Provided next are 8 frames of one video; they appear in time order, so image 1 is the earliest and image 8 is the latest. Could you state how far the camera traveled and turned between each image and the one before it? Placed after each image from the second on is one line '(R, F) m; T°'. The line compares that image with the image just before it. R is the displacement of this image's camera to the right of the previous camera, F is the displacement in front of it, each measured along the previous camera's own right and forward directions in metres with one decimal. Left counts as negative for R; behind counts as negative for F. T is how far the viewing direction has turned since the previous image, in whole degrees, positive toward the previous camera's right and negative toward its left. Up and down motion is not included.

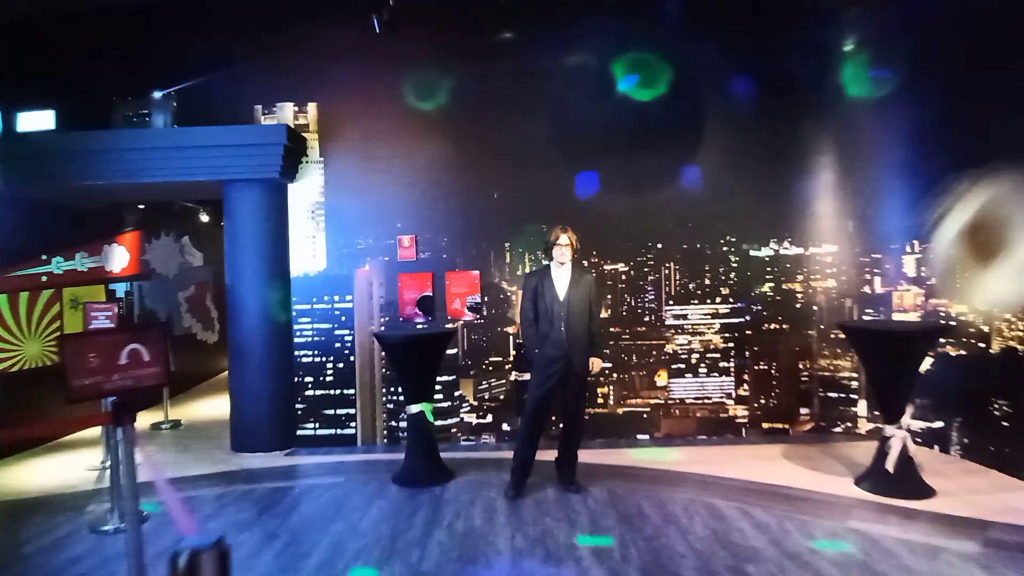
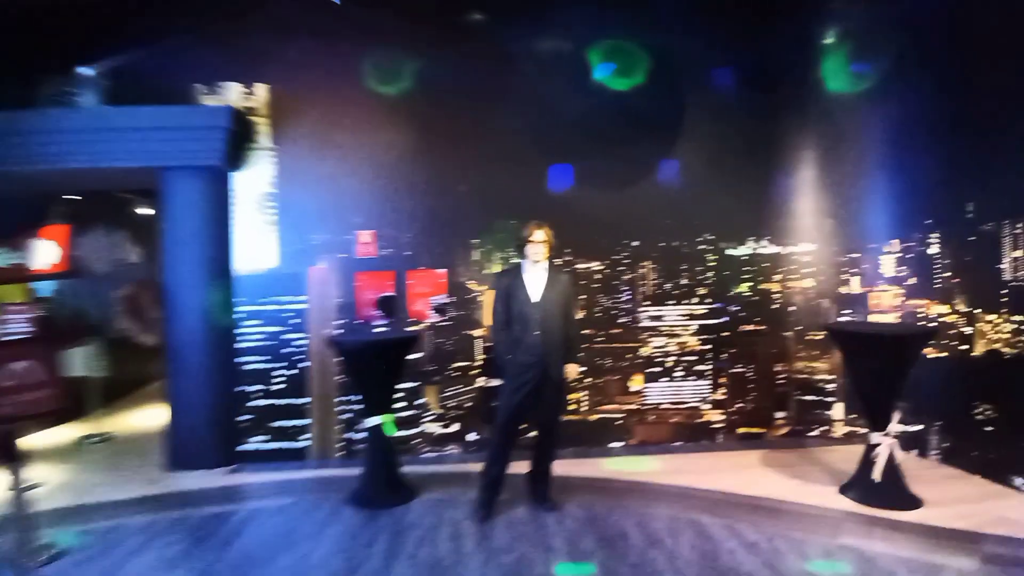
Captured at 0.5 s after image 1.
(0.0, +0.2) m; +4°
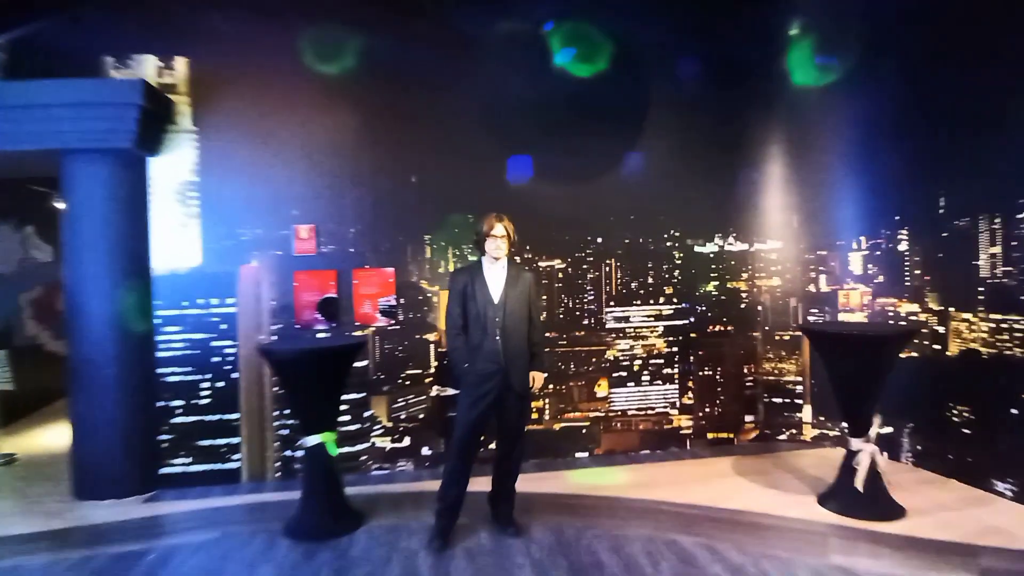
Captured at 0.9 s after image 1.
(0.0, +0.3) m; +5°
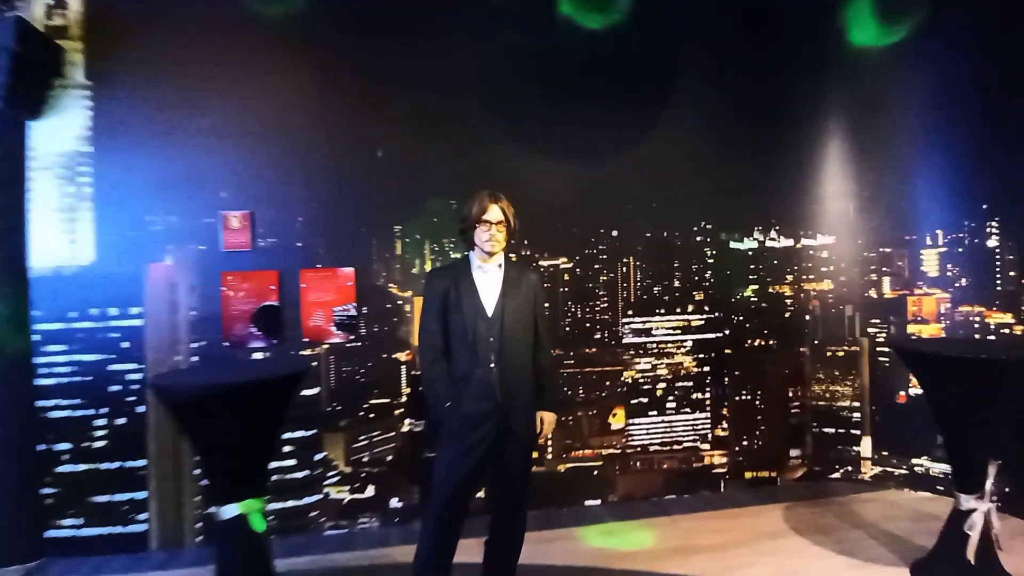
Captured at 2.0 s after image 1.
(-0.1, +0.6) m; +2°
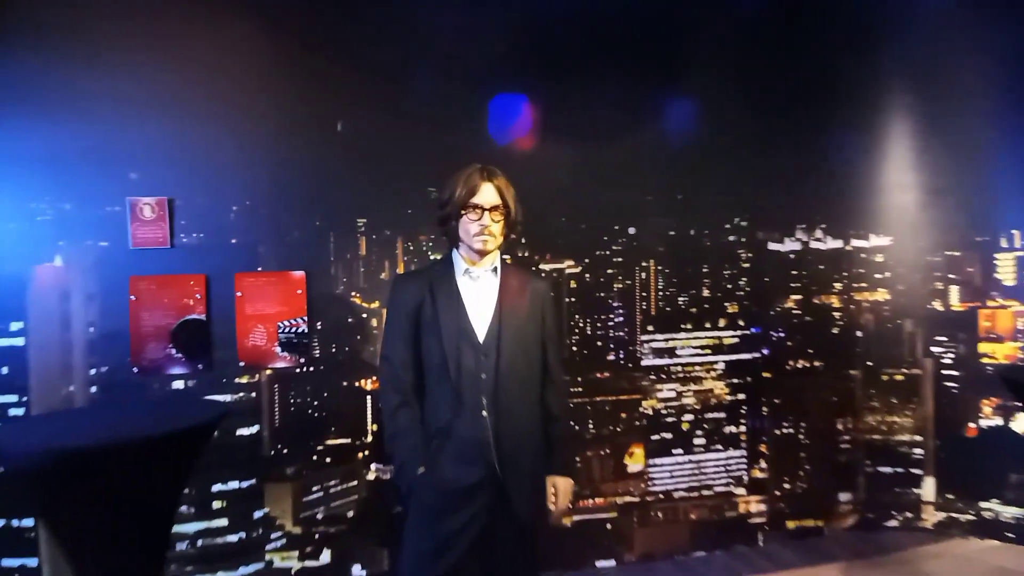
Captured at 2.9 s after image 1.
(0.0, +0.5) m; +1°
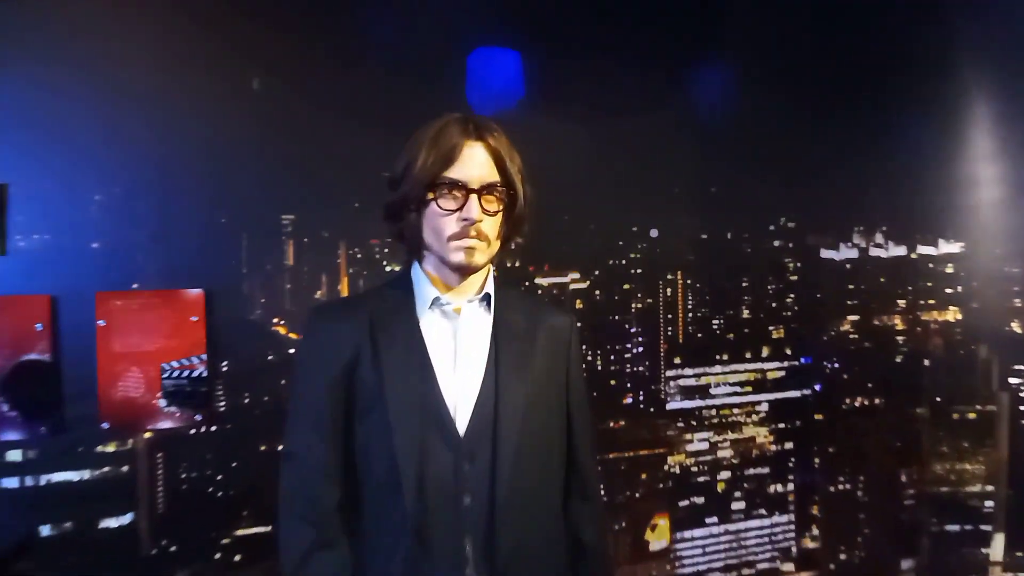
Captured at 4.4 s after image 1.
(0.0, +0.5) m; +3°
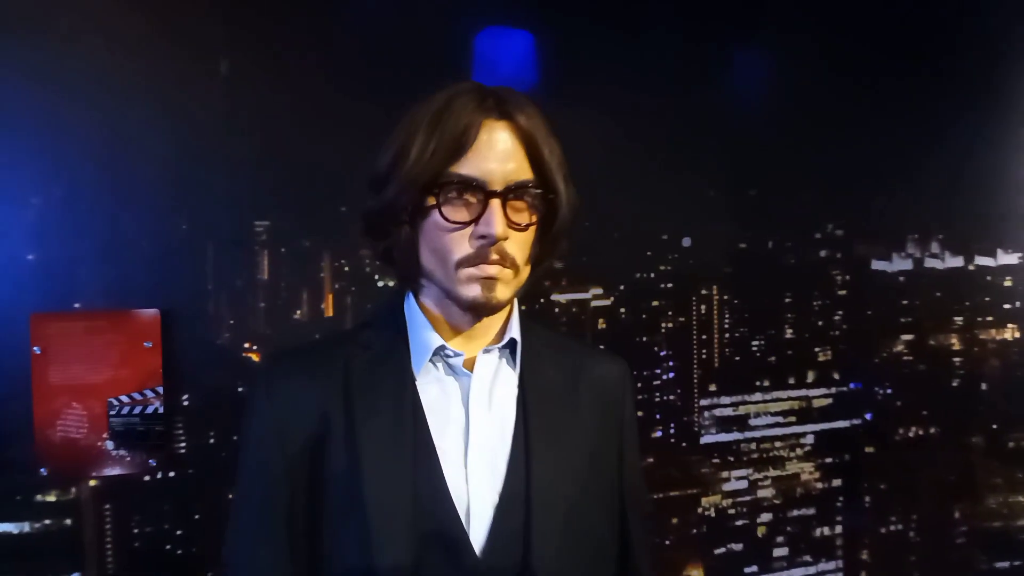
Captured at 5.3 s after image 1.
(0.0, +0.2) m; 0°
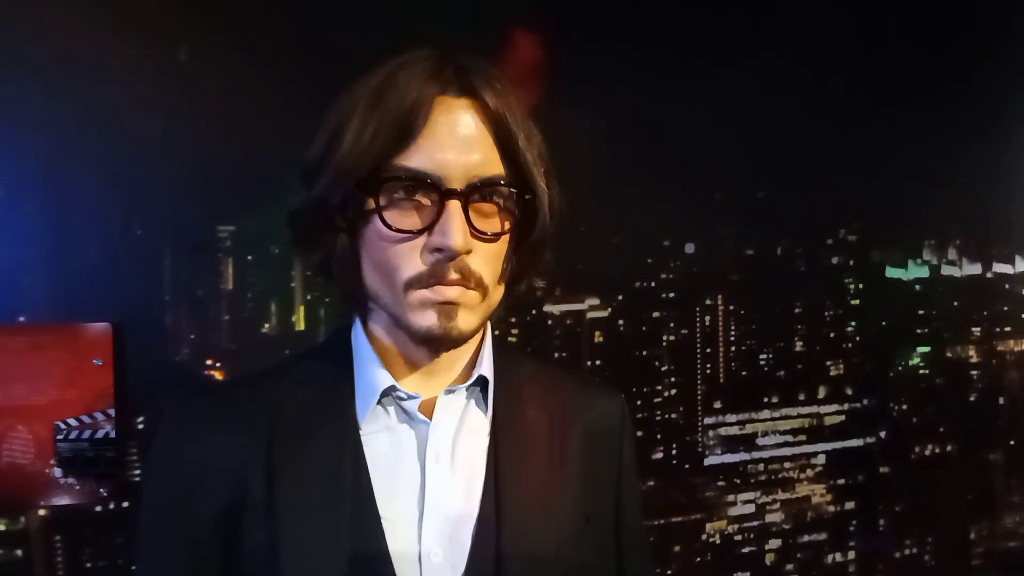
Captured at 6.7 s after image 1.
(0.0, +0.1) m; 0°
